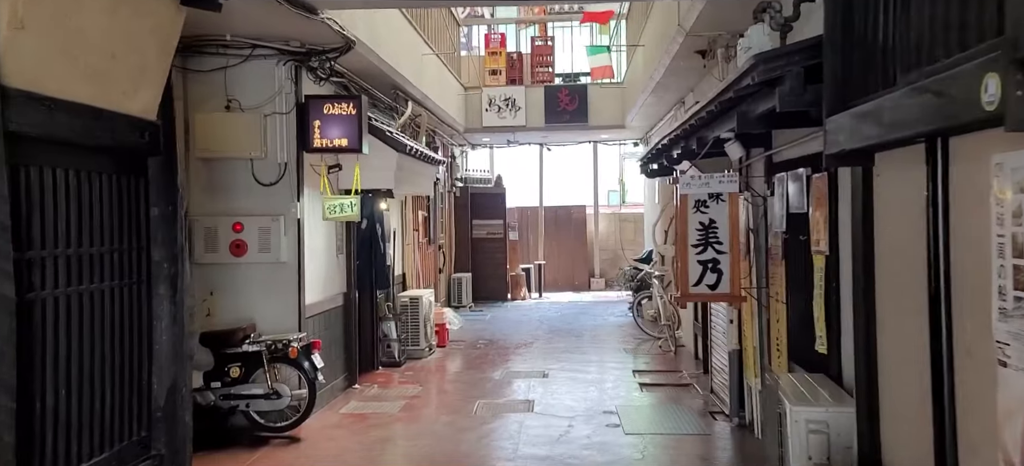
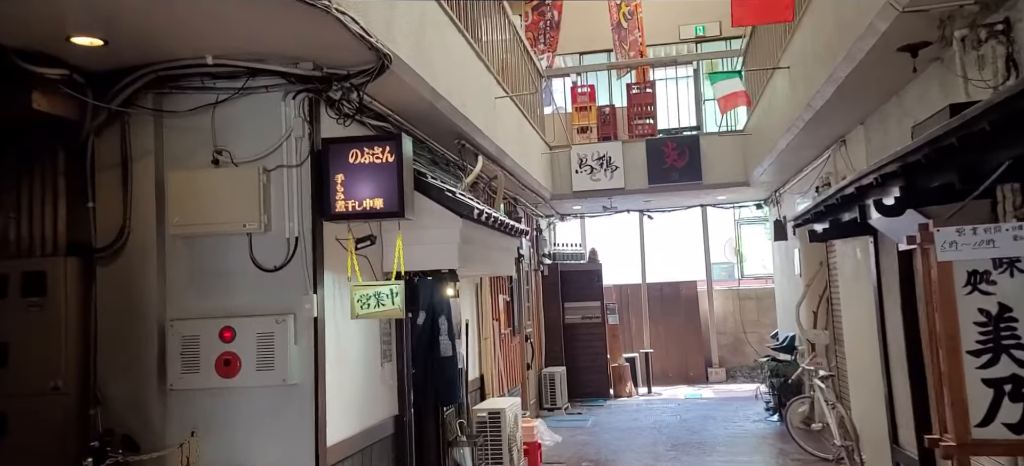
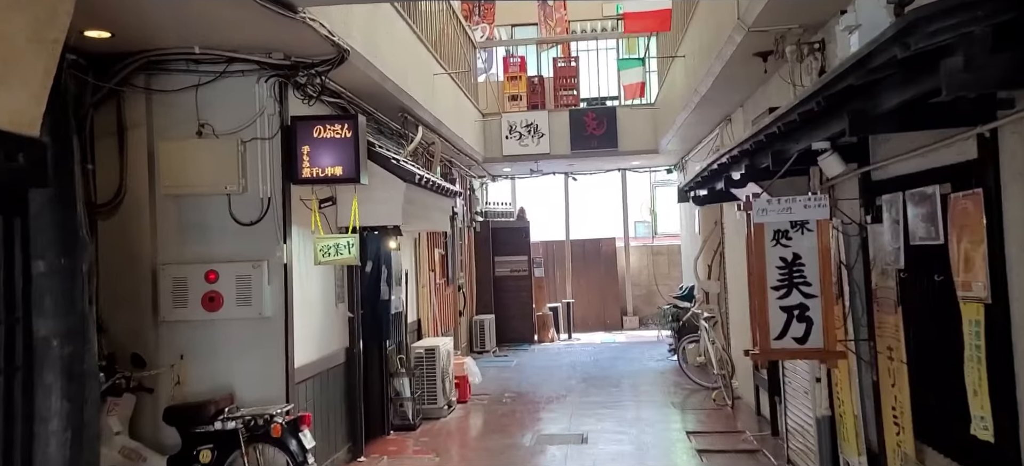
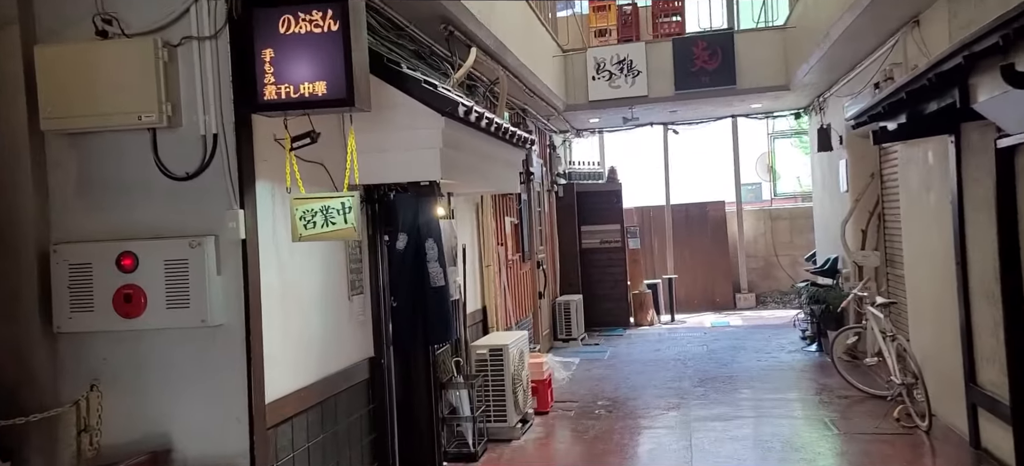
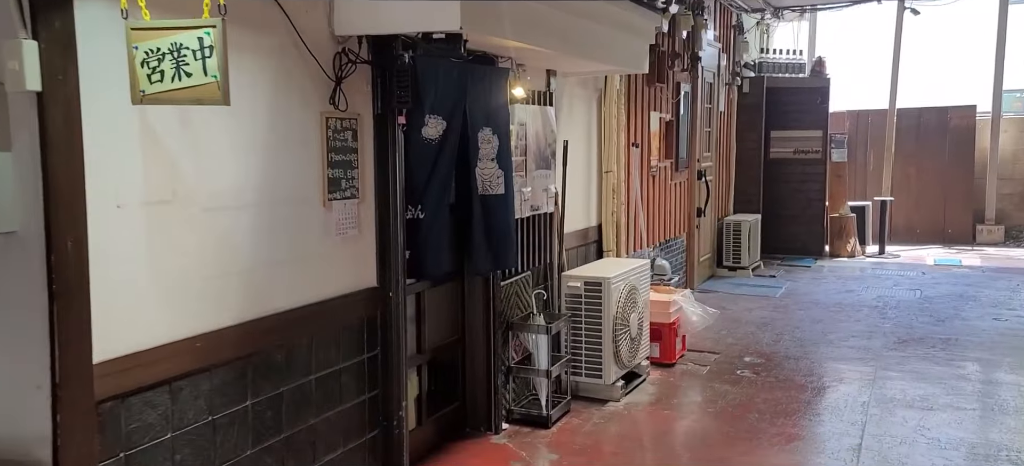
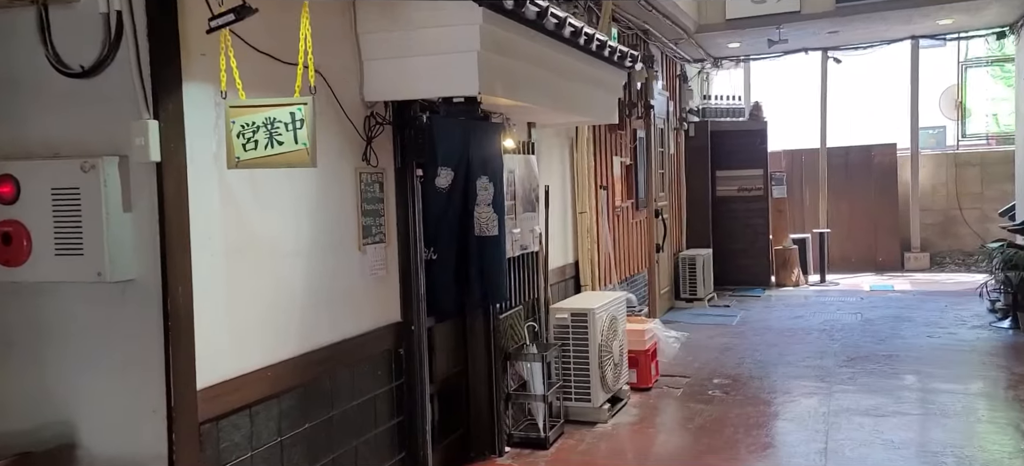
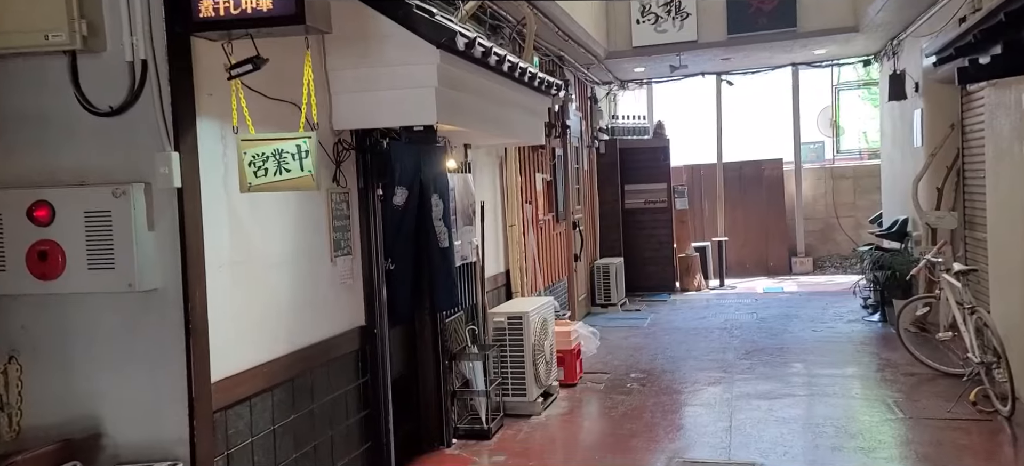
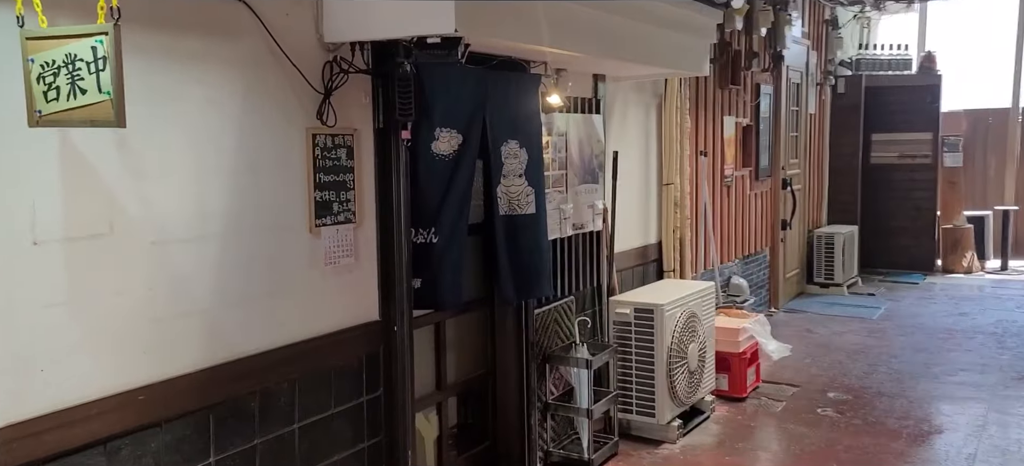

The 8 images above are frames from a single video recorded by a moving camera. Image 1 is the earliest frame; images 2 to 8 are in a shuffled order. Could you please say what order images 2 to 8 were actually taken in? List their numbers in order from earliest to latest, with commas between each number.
3, 2, 4, 7, 6, 5, 8
